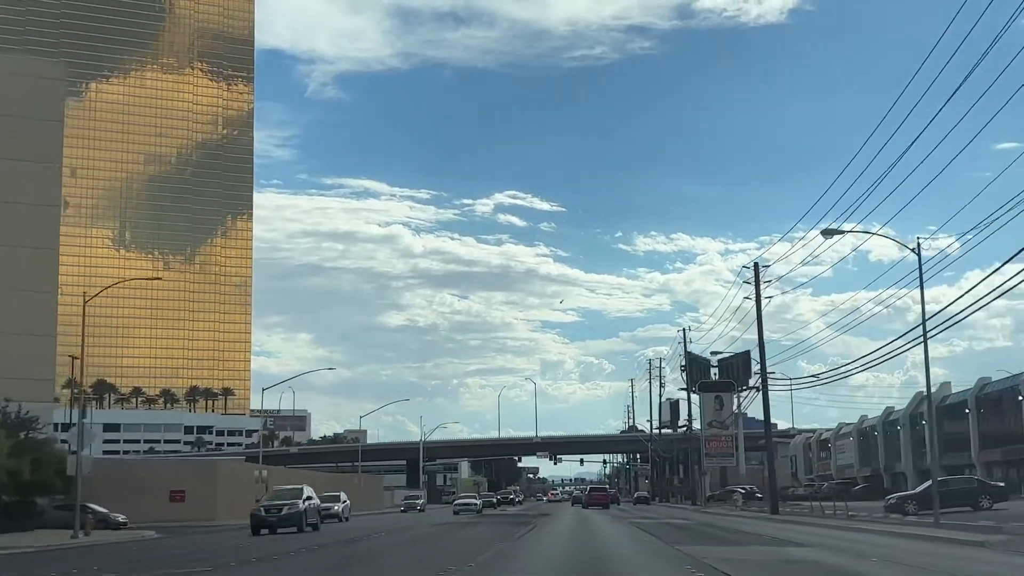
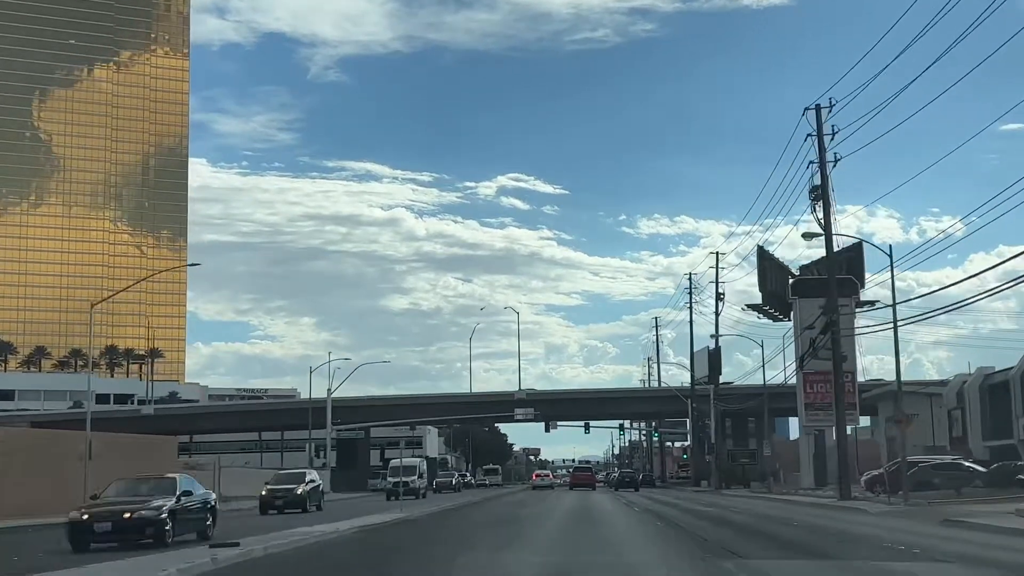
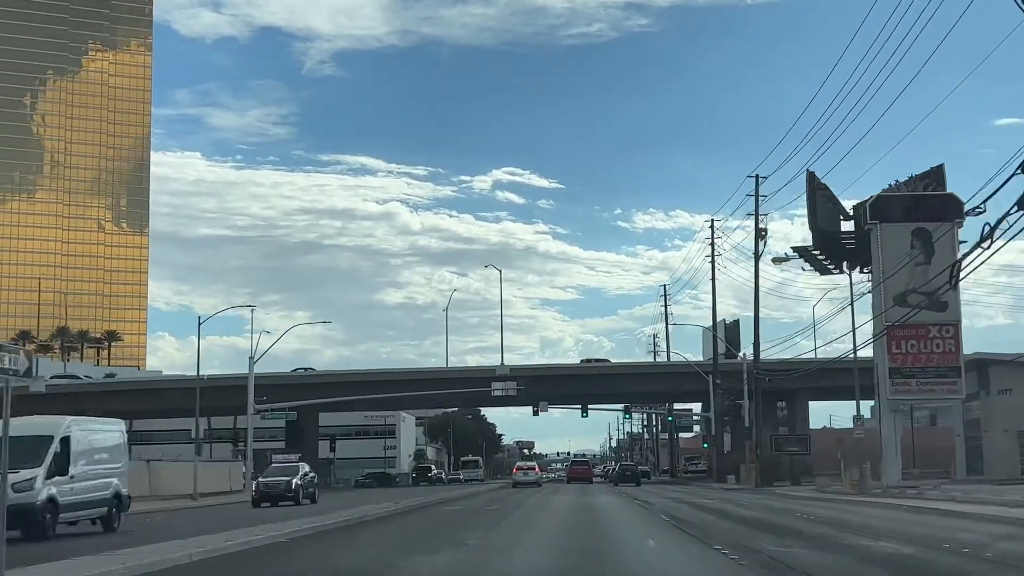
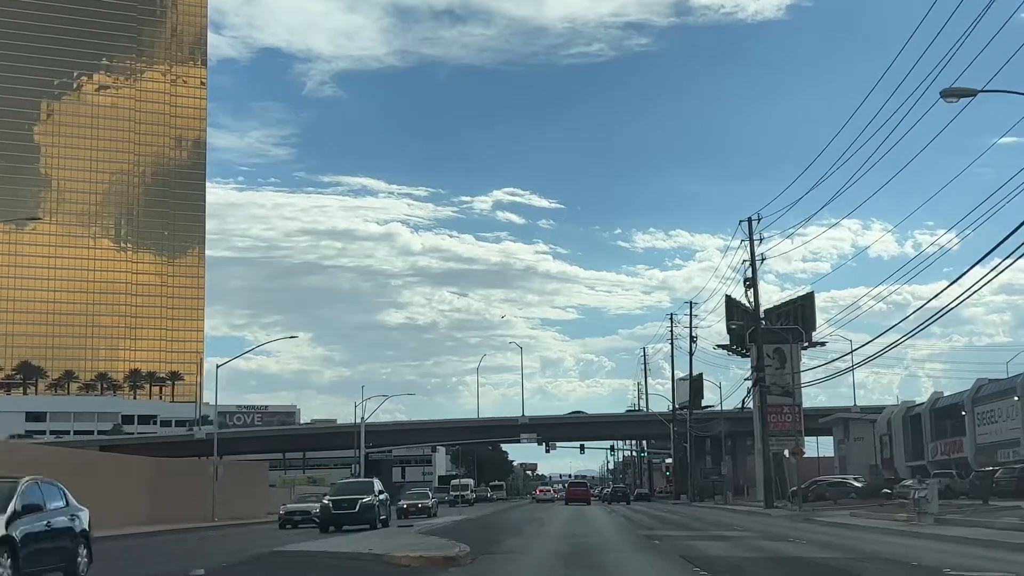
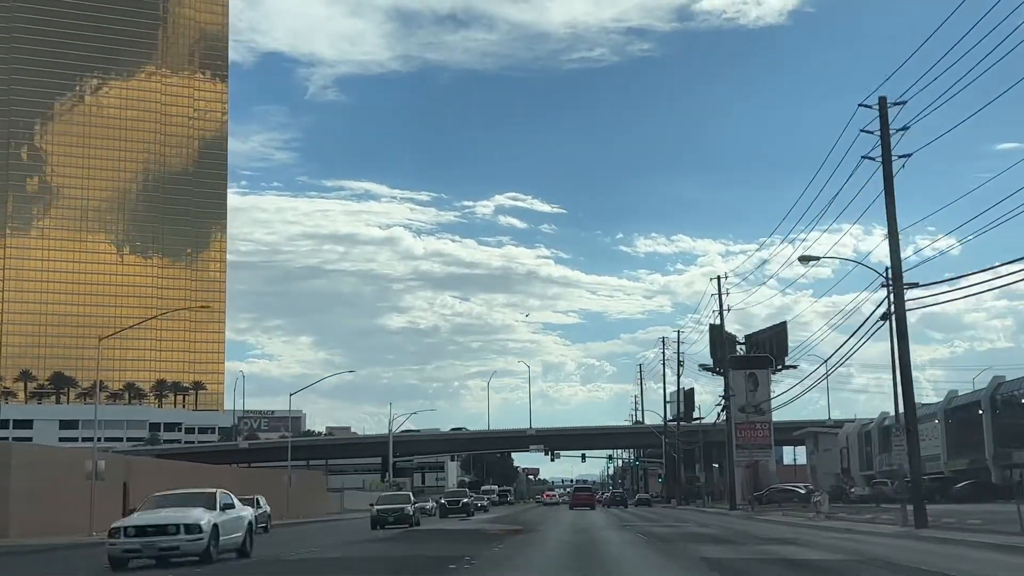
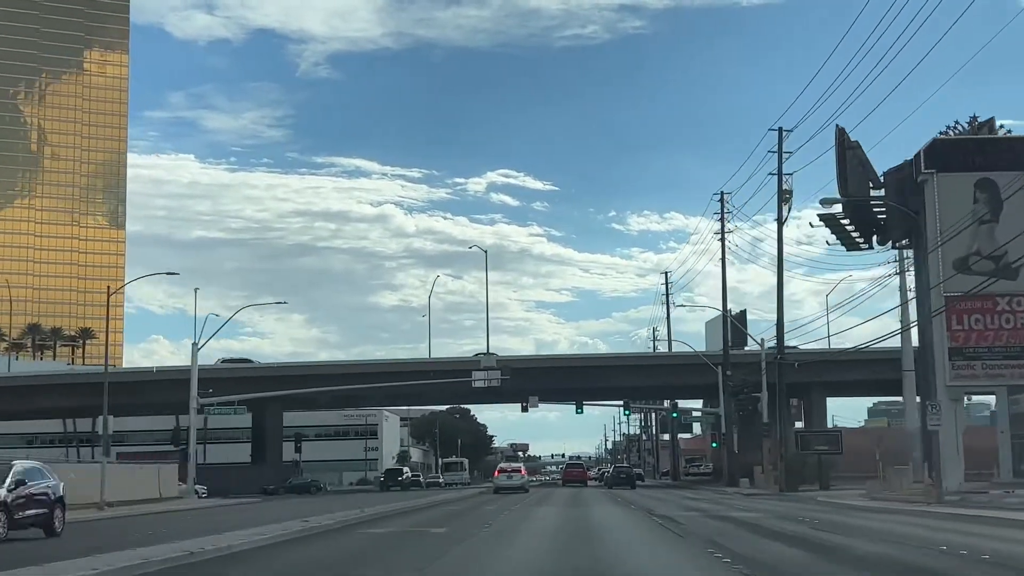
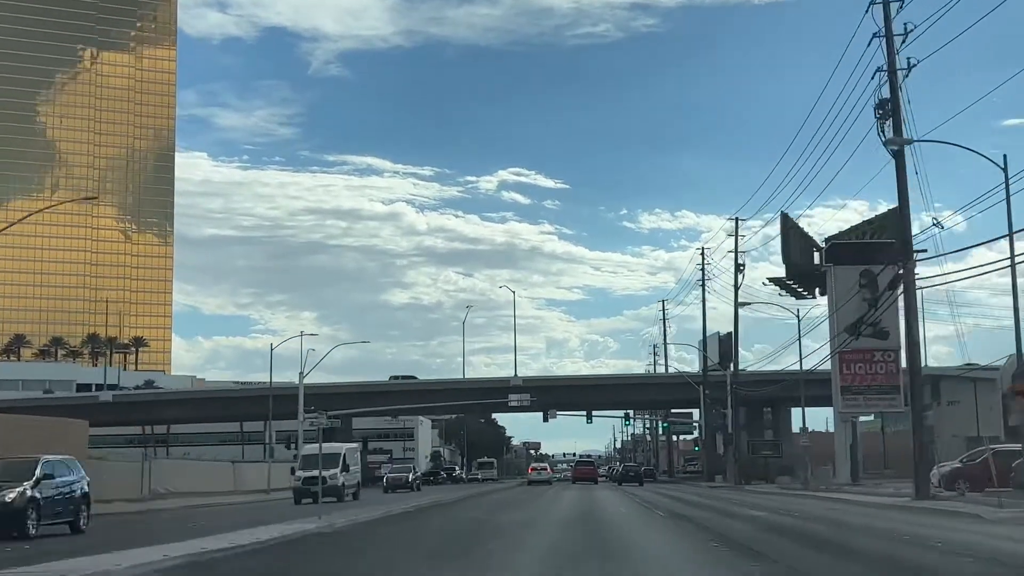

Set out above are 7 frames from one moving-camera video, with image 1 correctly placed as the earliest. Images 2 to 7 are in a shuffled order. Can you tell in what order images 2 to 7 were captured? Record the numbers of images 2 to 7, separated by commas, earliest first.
5, 4, 2, 7, 3, 6
